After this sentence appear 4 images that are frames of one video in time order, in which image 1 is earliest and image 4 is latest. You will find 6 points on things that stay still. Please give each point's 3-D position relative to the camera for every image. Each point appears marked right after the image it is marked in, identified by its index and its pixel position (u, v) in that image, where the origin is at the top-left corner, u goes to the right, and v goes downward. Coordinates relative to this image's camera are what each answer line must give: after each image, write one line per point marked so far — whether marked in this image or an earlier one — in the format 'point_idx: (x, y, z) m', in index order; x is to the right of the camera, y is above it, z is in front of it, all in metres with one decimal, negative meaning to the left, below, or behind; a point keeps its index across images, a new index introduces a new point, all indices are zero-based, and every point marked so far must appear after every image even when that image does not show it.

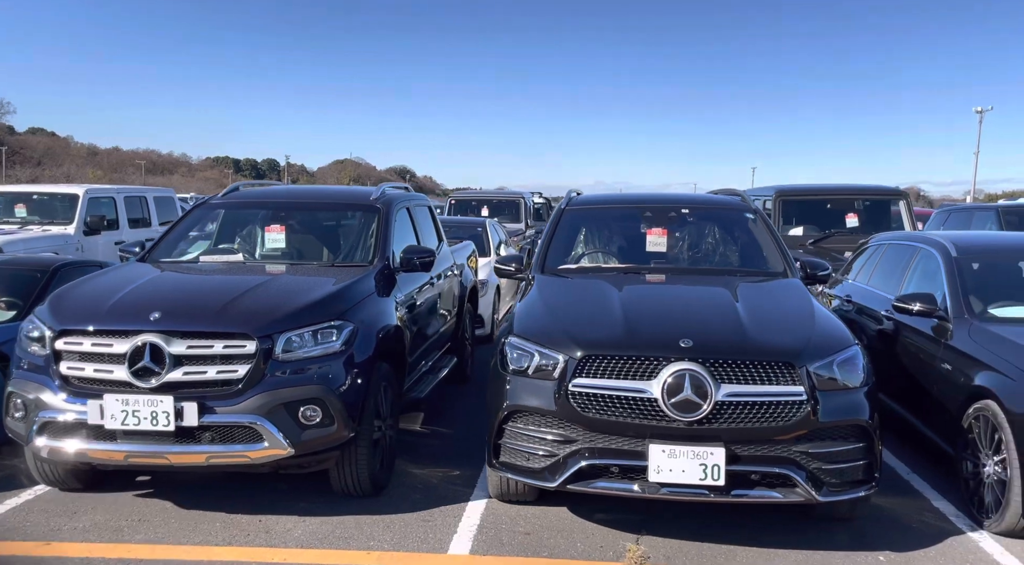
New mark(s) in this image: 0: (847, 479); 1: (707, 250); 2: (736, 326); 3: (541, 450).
0: (+1.6, -0.9, +3.5) m
1: (+1.6, +0.2, +5.3) m
2: (+1.1, -0.2, +3.7) m
3: (+0.1, -0.8, +3.6) m
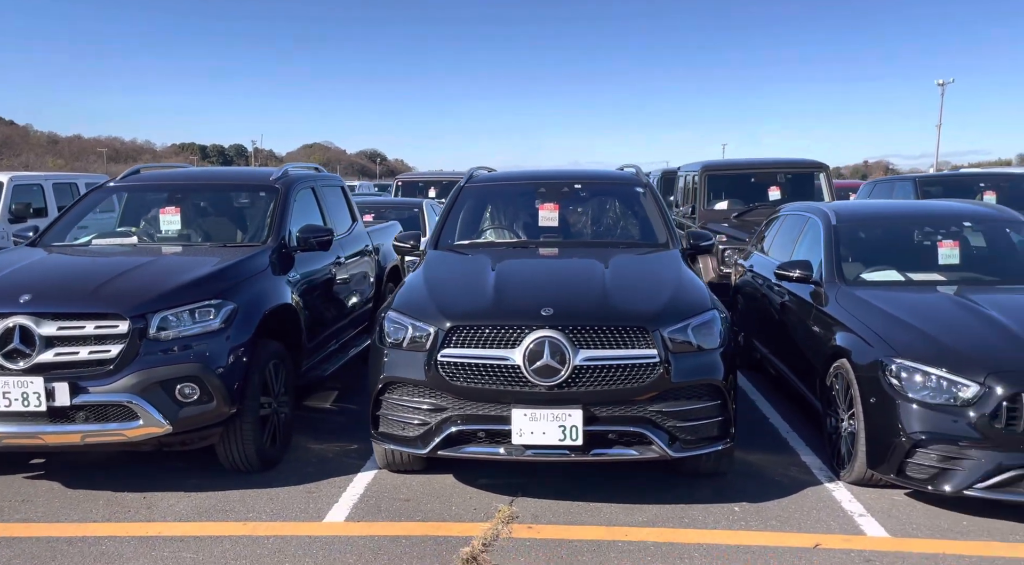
0: (+0.9, -0.8, +3.8) m
1: (+0.8, +0.4, +5.5) m
2: (+0.4, -0.1, +3.8) m
3: (-0.5, -0.7, +3.8) m
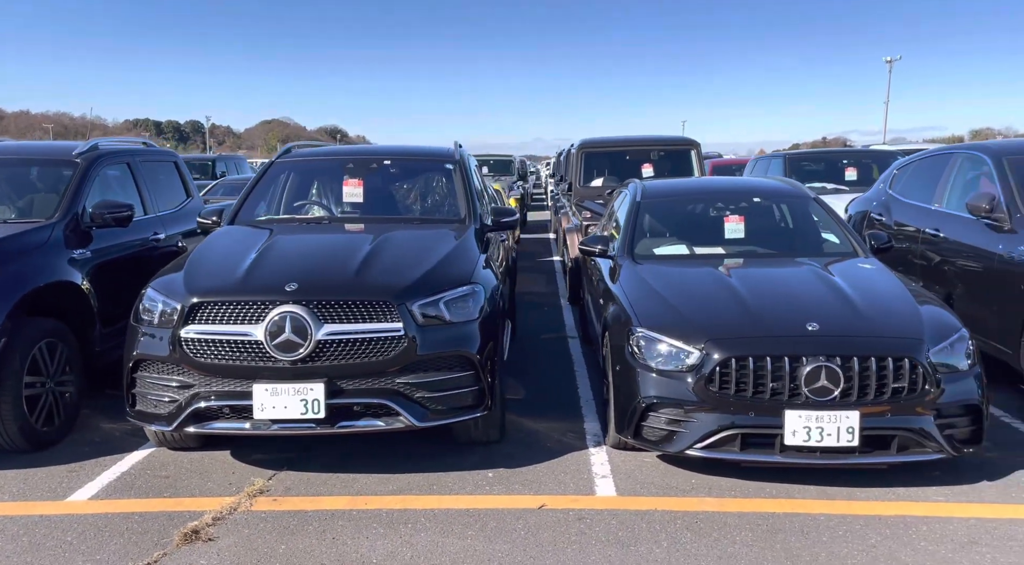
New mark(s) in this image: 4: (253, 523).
0: (-0.3, -0.6, +3.9) m
1: (-0.6, +0.6, +5.6) m
2: (-0.8, +0.1, +3.9) m
3: (-1.7, -0.6, +3.8) m
4: (-1.1, -1.1, +3.4) m
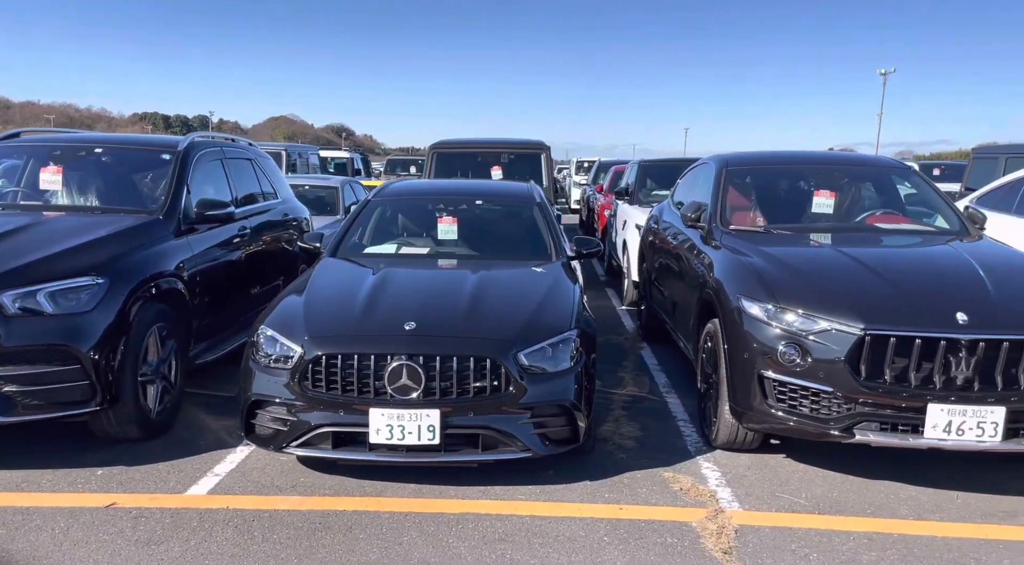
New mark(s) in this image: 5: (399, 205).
0: (-2.3, -0.6, +3.8) m
1: (-2.6, +0.7, +5.4) m
2: (-2.8, +0.1, +3.7) m
3: (-3.7, -0.5, +3.6) m
4: (-3.1, -1.0, +3.2) m
5: (-0.9, +0.6, +5.9) m
